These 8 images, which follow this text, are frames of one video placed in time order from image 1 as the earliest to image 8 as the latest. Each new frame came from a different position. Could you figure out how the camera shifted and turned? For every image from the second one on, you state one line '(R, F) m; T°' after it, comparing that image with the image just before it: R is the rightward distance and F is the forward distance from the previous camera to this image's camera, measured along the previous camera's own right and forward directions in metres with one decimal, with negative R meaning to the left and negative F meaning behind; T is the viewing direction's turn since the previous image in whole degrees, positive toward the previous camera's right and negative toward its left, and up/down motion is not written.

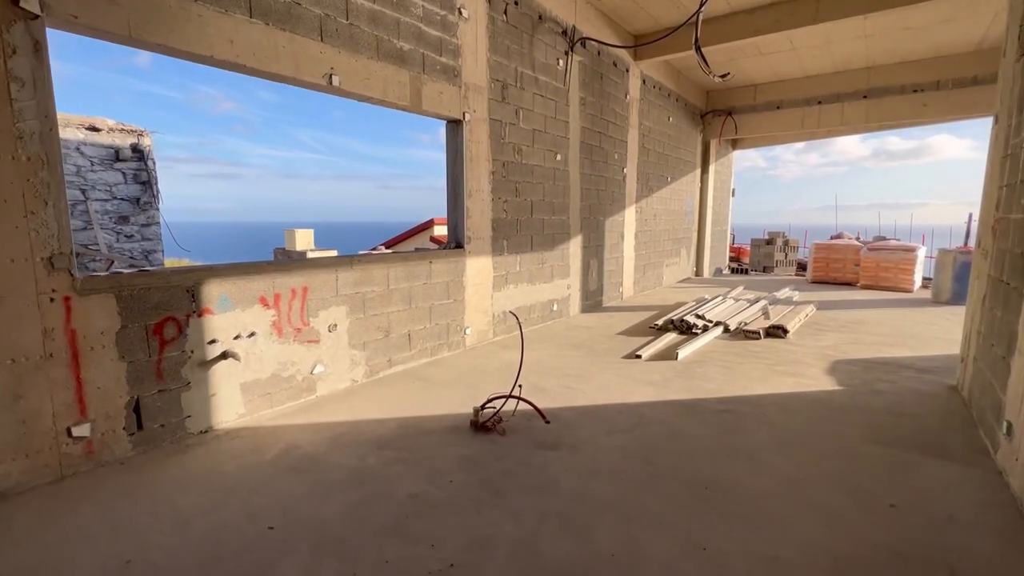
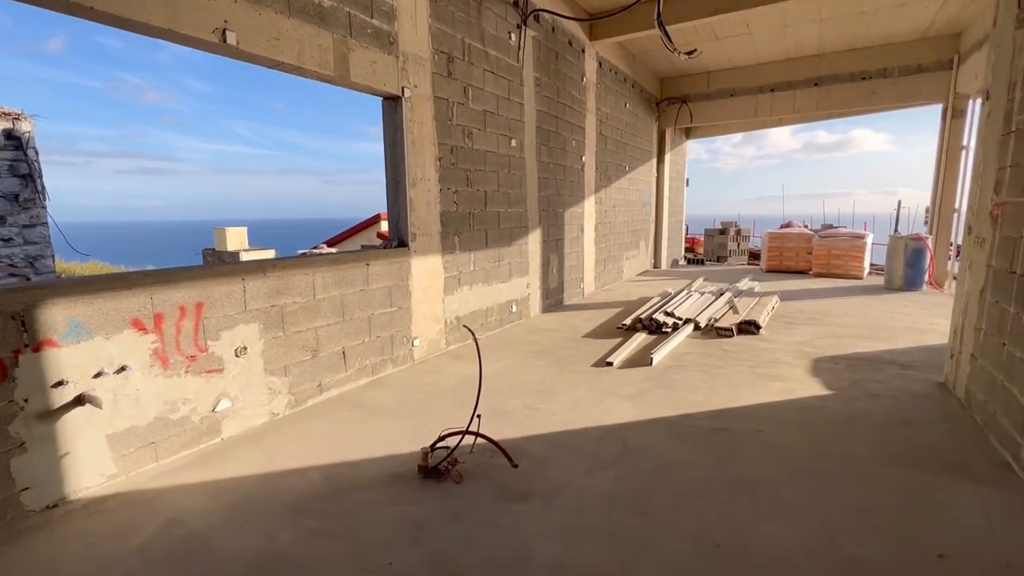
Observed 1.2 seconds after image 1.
(0.0, +0.5) m; +5°
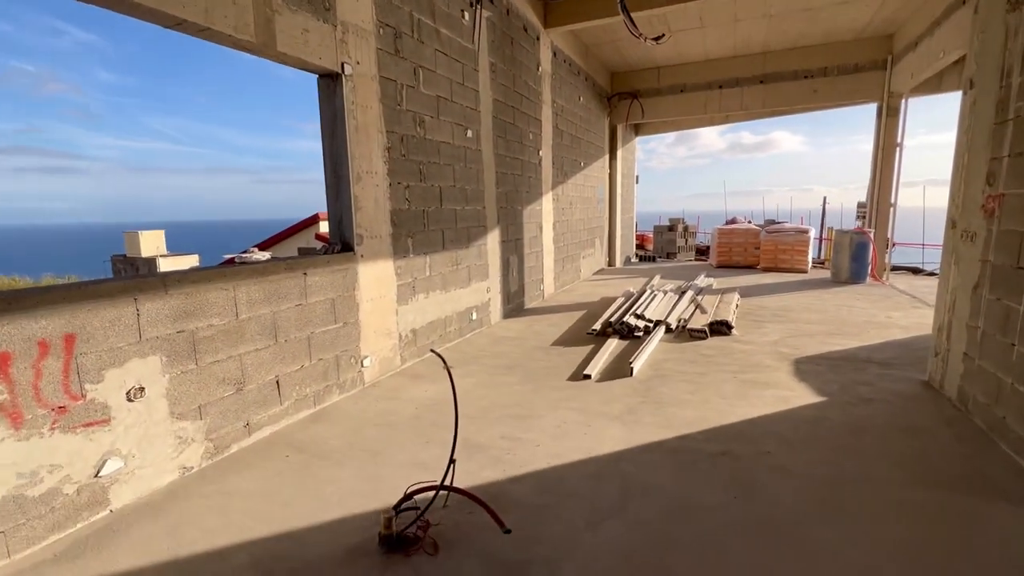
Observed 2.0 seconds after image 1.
(-0.1, +0.4) m; +7°
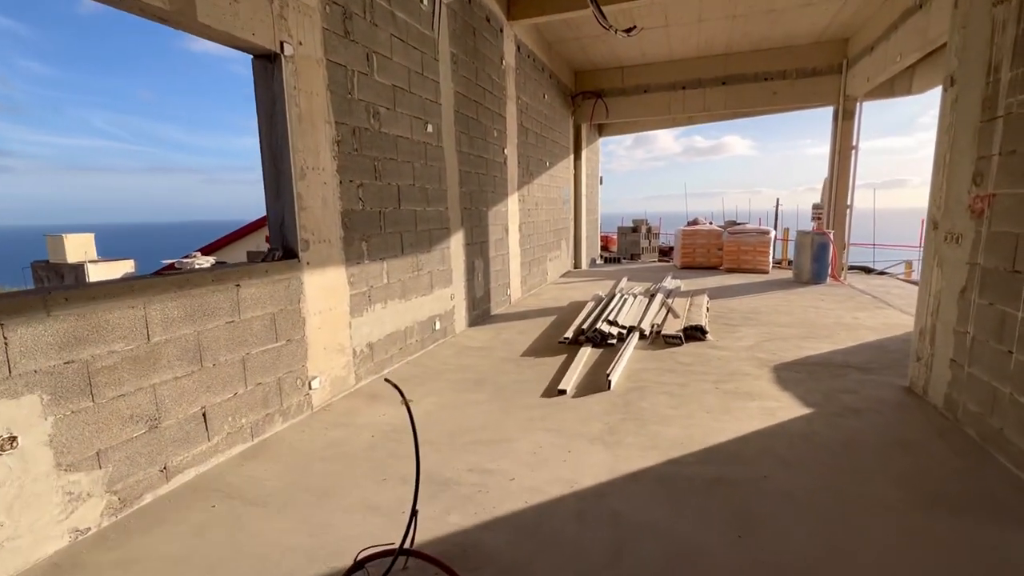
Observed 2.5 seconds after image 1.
(0.0, +0.3) m; +4°
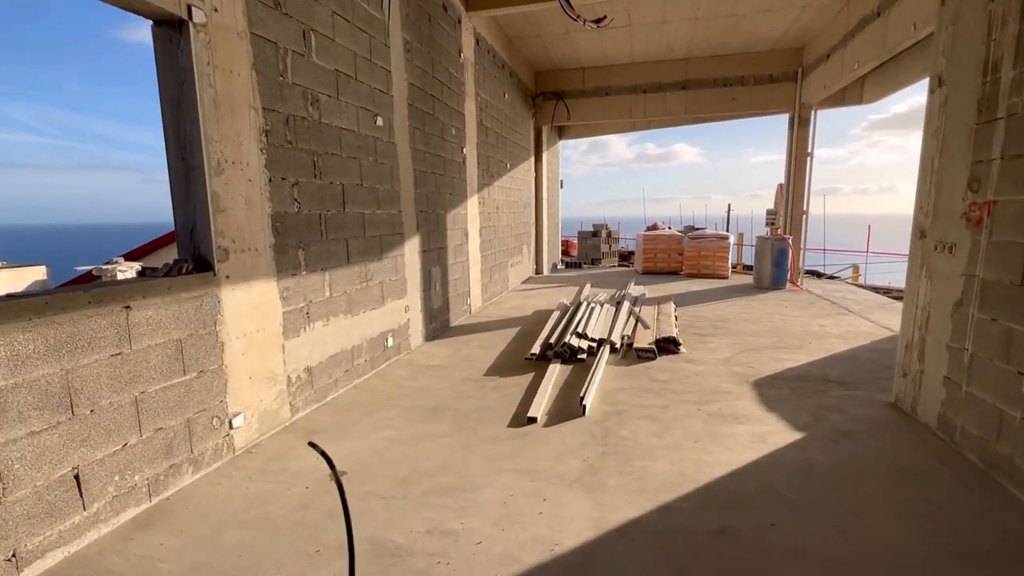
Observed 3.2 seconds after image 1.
(0.0, +0.4) m; +5°
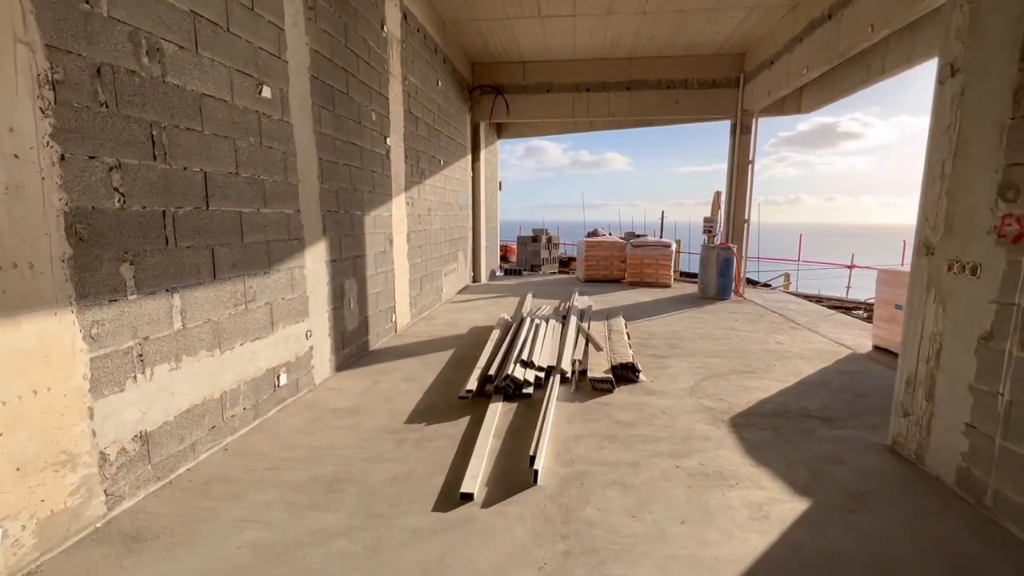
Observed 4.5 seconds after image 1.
(0.0, +0.7) m; +8°
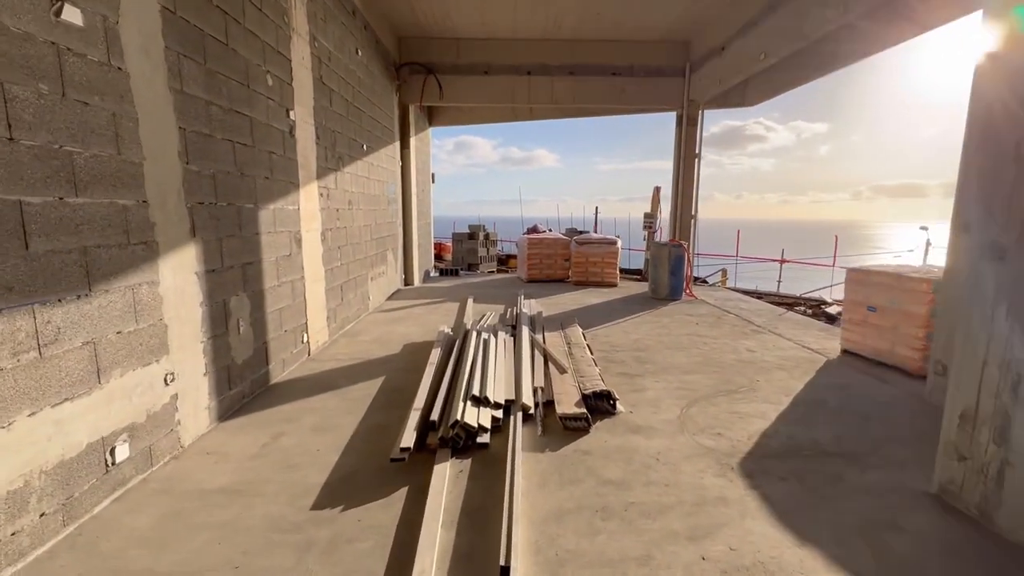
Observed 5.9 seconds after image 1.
(-0.1, +0.8) m; +8°
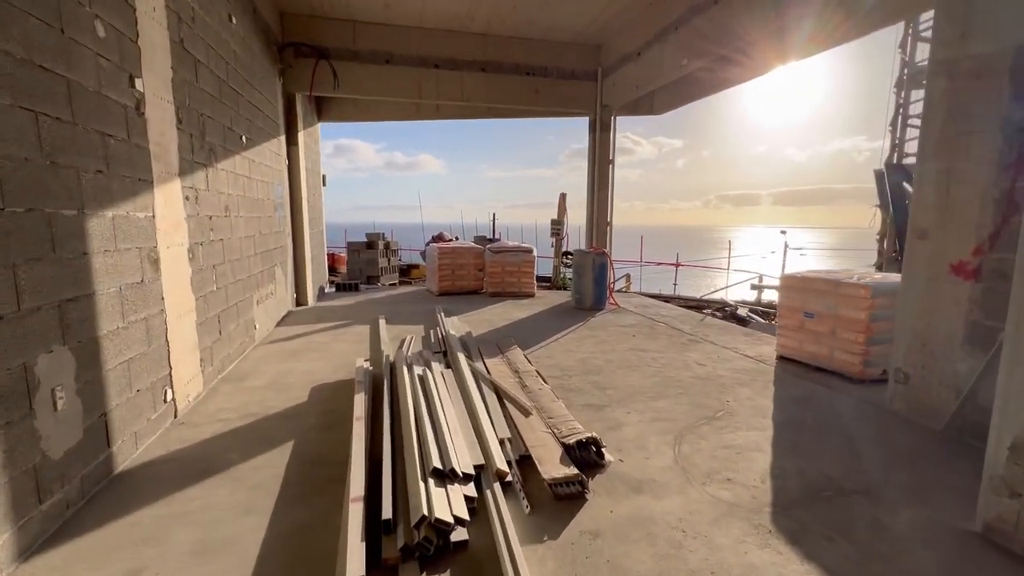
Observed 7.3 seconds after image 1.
(-0.3, +0.7) m; +13°
